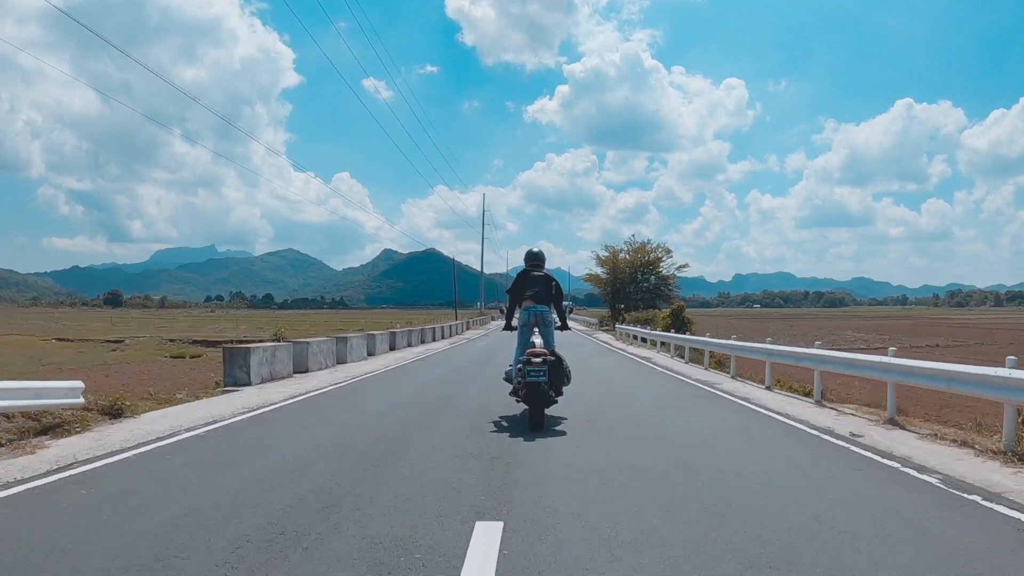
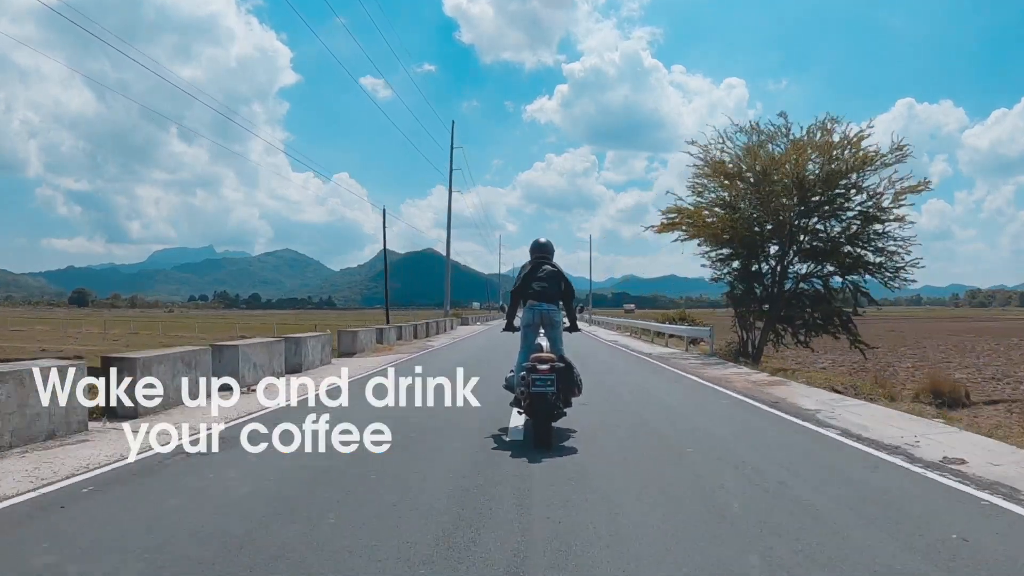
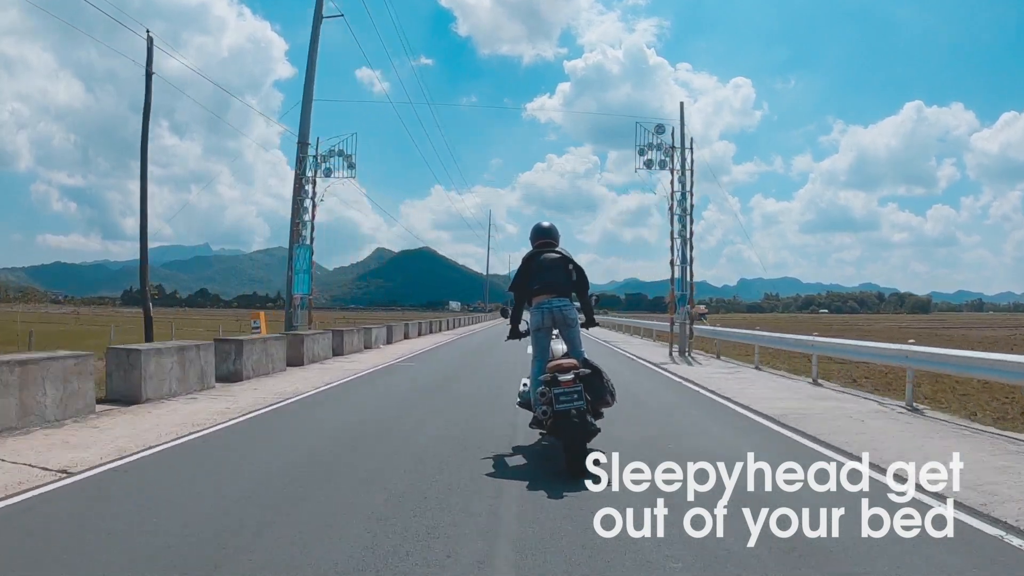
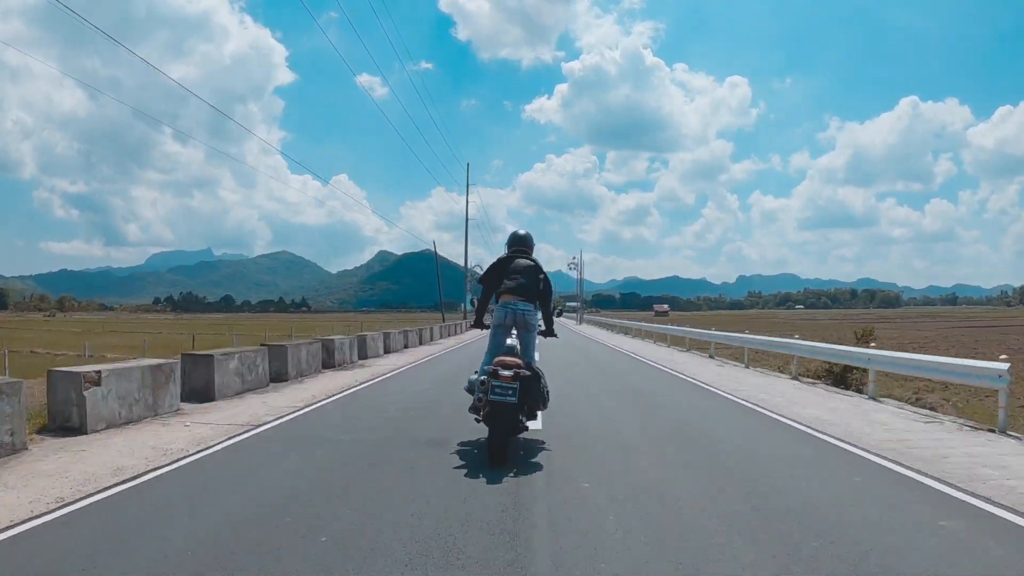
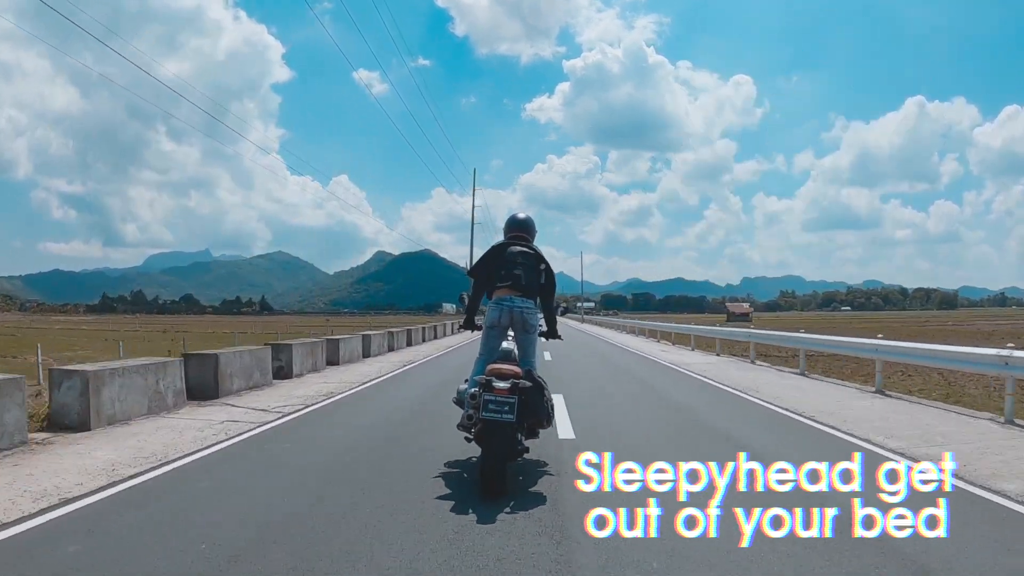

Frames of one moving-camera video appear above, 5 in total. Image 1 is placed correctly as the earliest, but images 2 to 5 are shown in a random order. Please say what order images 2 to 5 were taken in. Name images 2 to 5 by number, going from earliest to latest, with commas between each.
2, 4, 3, 5
